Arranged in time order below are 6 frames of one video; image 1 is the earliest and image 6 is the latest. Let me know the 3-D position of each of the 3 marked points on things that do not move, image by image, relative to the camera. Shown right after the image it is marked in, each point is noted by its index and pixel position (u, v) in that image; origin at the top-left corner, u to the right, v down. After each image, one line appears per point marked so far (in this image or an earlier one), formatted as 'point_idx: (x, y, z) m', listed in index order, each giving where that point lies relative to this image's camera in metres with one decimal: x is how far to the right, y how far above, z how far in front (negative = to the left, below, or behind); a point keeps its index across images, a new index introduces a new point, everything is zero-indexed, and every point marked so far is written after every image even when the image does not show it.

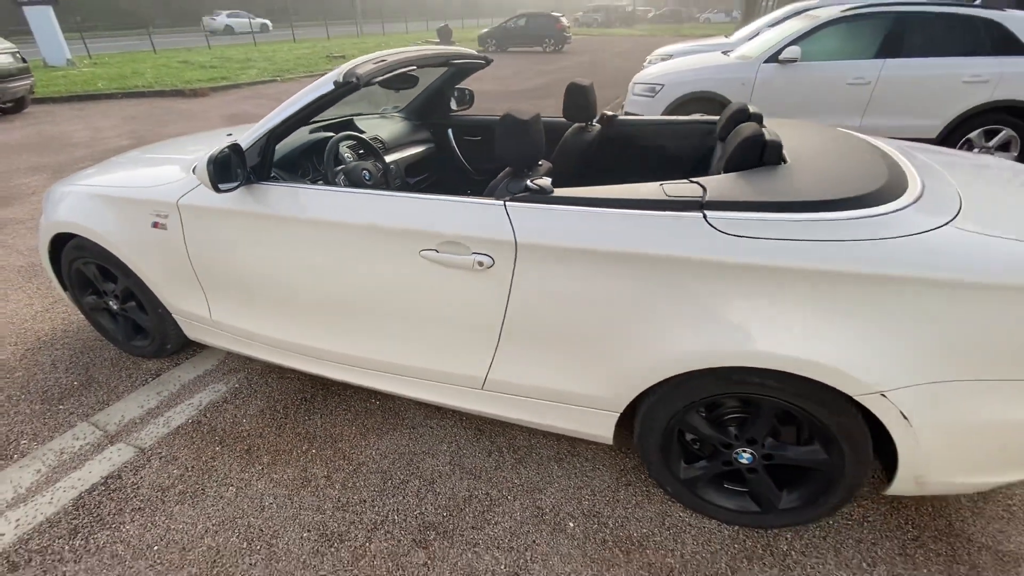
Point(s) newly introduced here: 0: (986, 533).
0: (+1.9, -1.0, +1.9) m
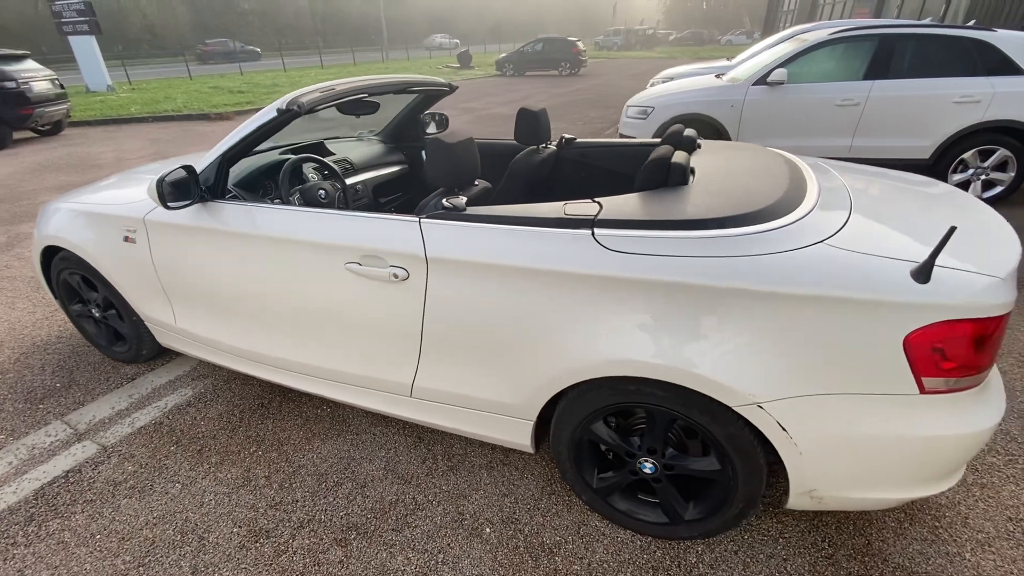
0: (+1.5, -1.0, +1.9) m
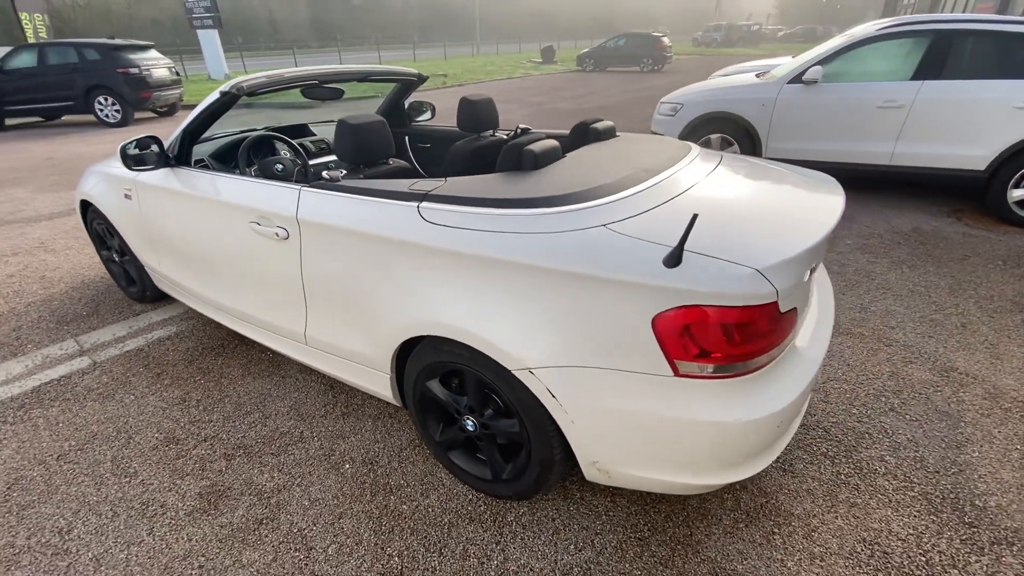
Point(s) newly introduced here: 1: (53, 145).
0: (+0.8, -1.0, +1.9) m
1: (-8.8, +2.7, +9.2) m
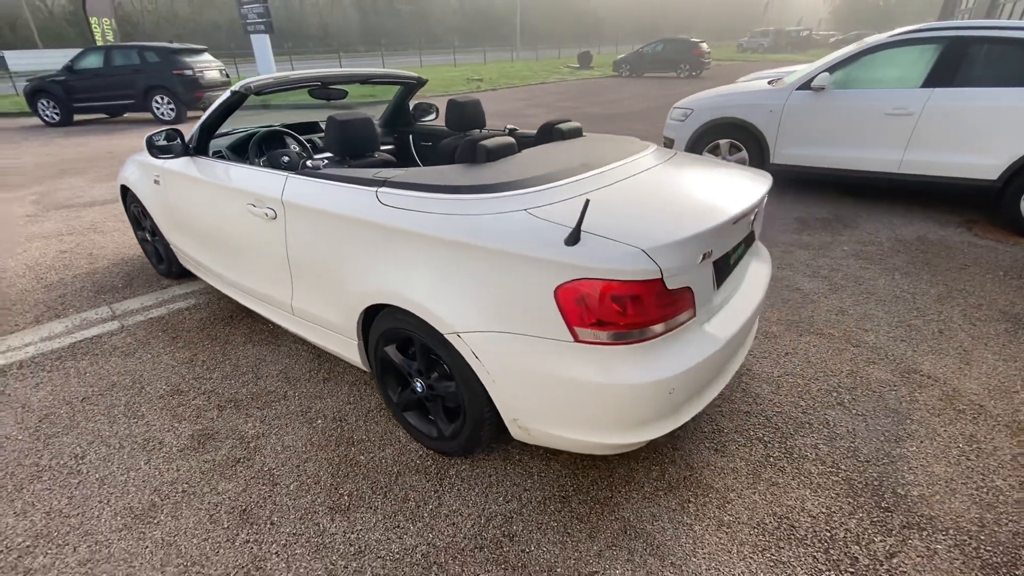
0: (+0.5, -1.0, +2.1) m
1: (-8.4, +3.1, +10.1) m
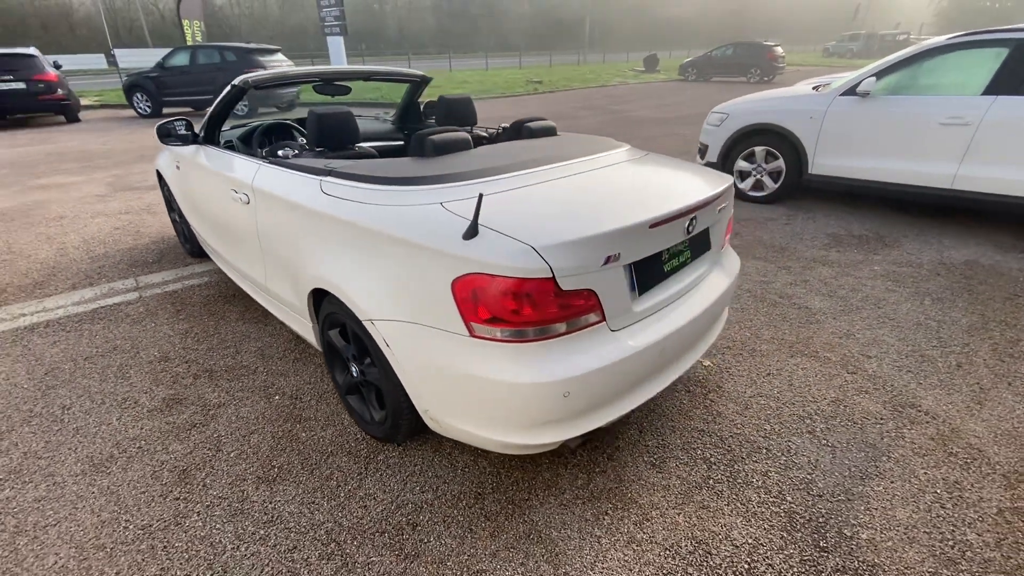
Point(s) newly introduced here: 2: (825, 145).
0: (+0.1, -1.0, +2.0) m
1: (-7.4, +3.6, +11.1) m
2: (+3.5, +1.6, +5.4) m
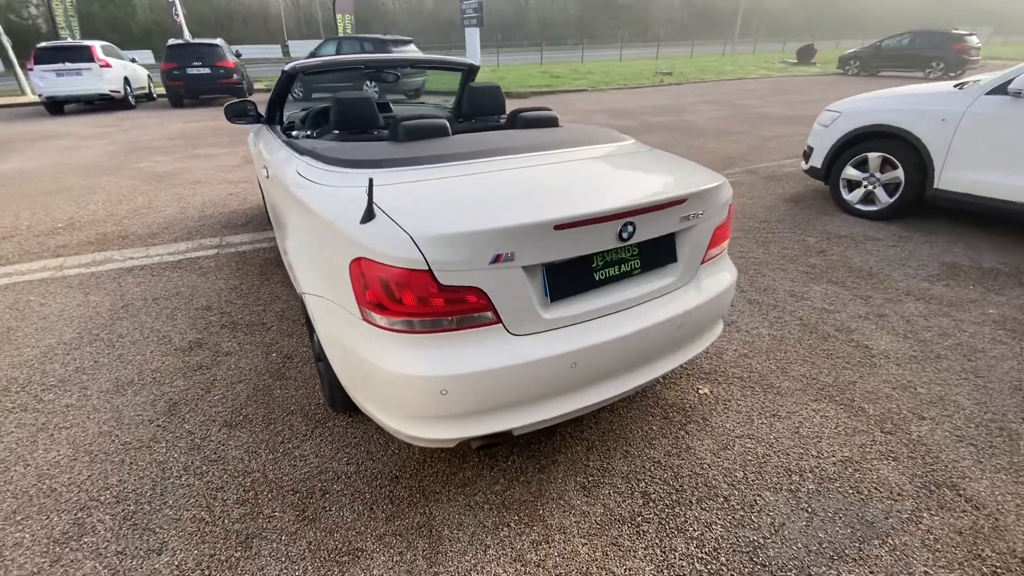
0: (-0.3, -0.9, +2.0) m
1: (-4.8, +4.5, +12.5) m
2: (+4.1, +1.2, +4.4) m
